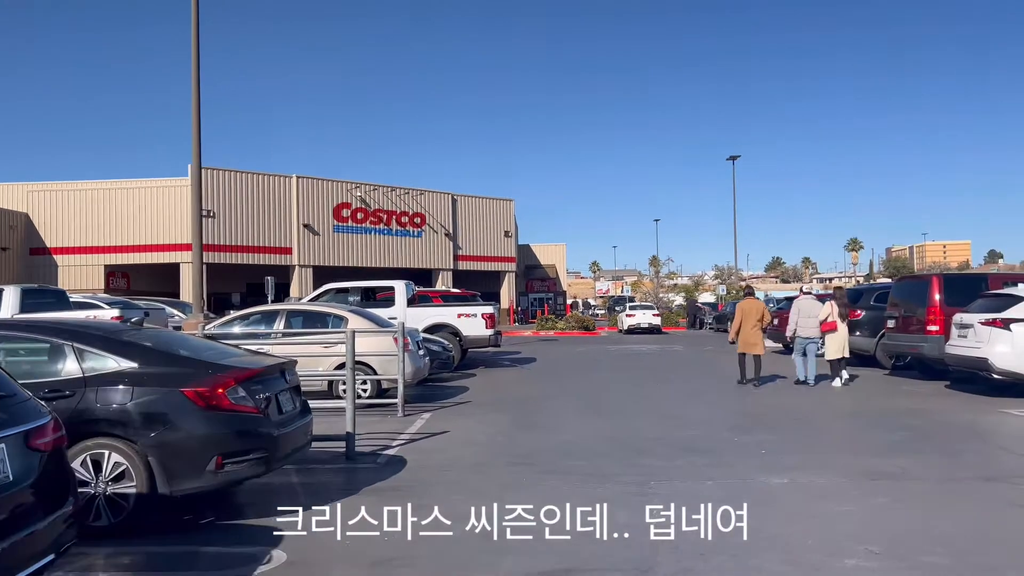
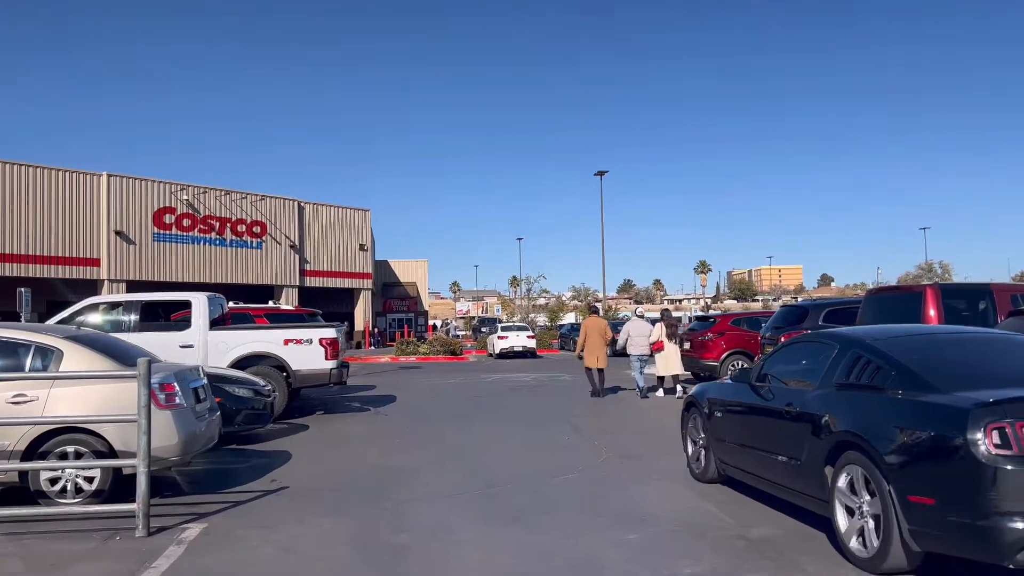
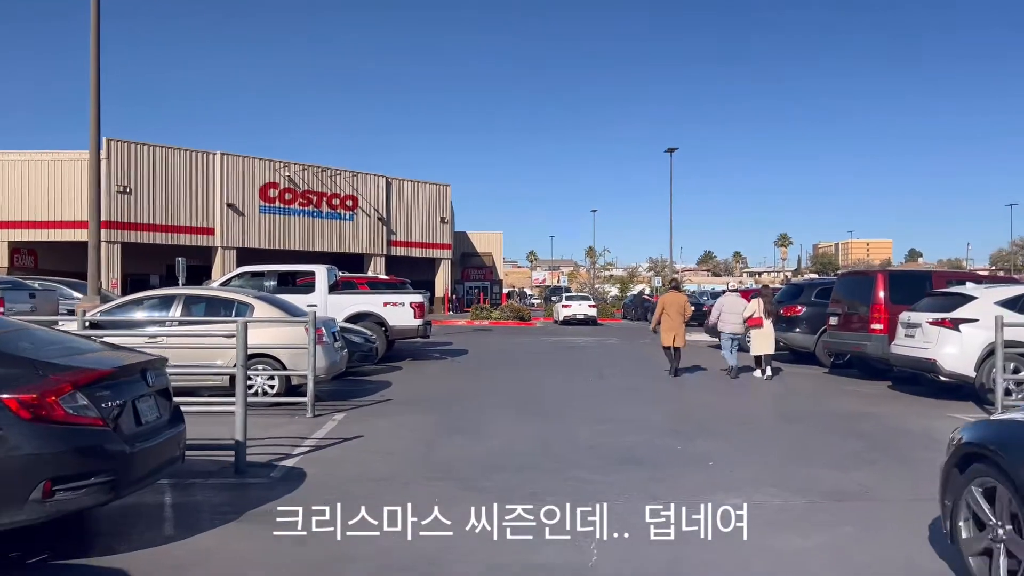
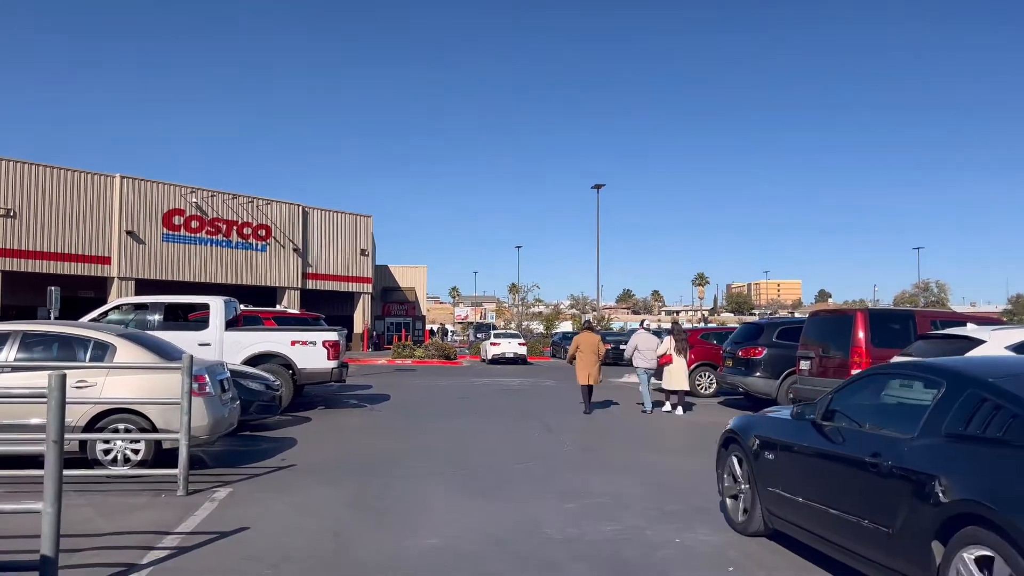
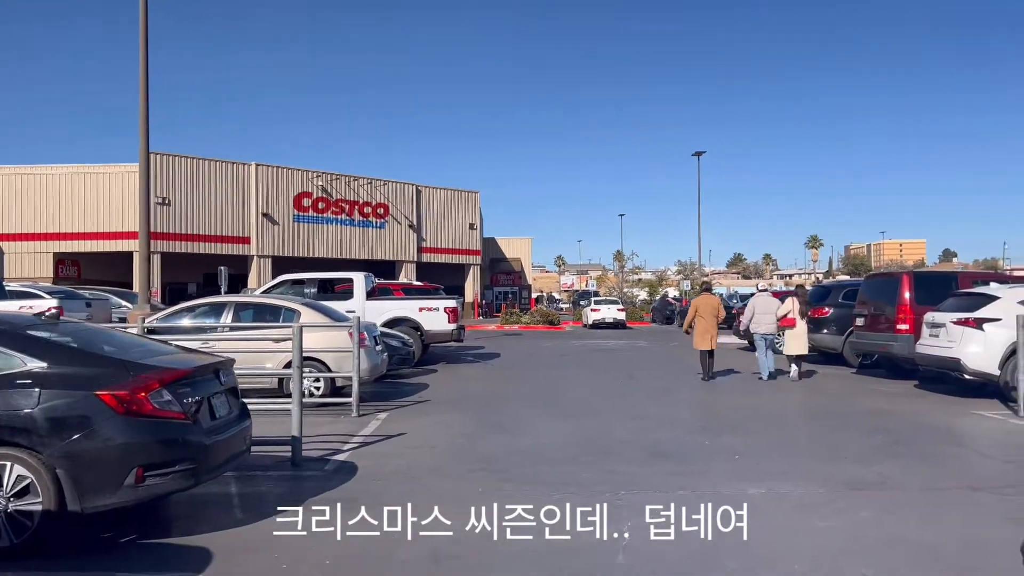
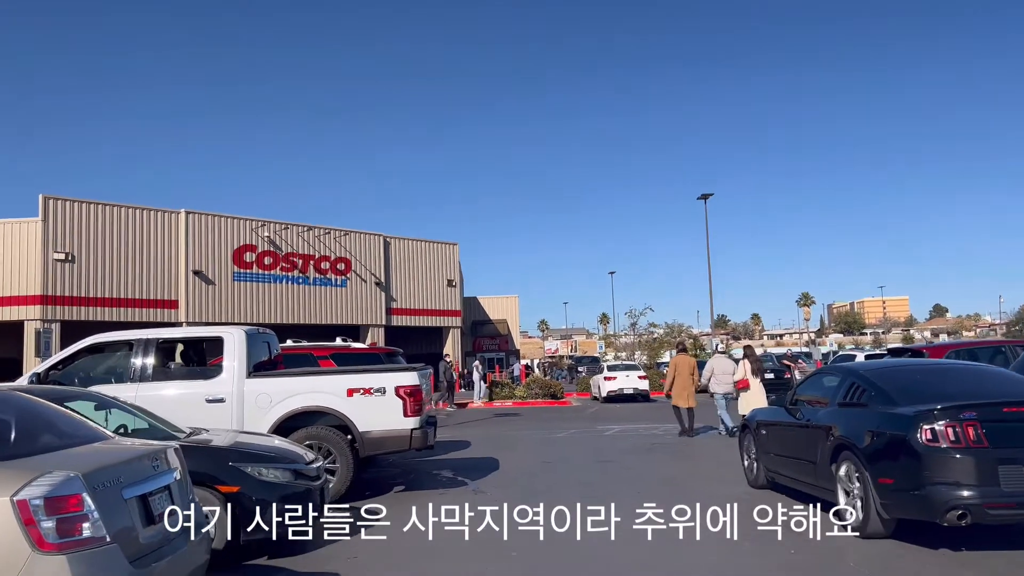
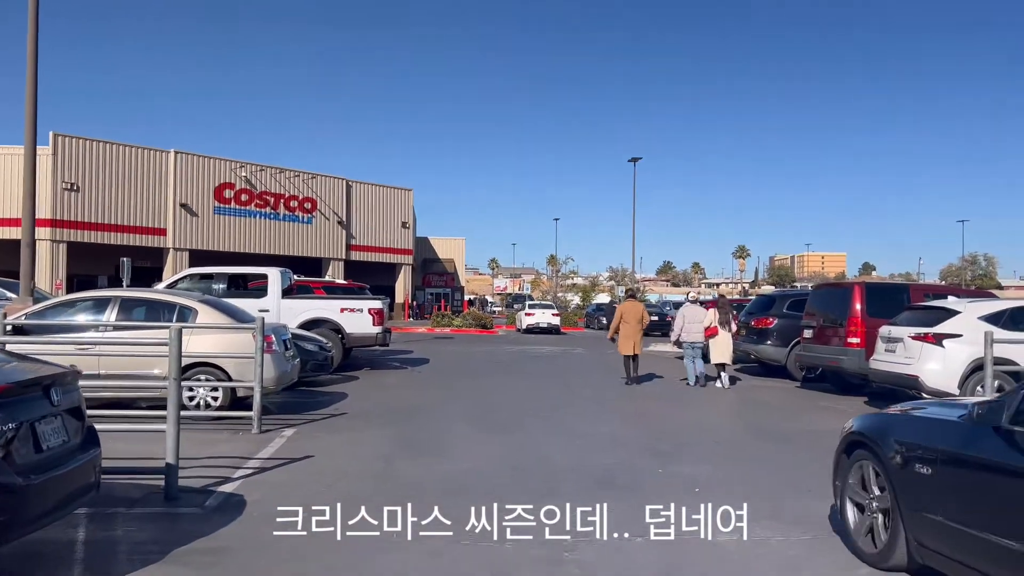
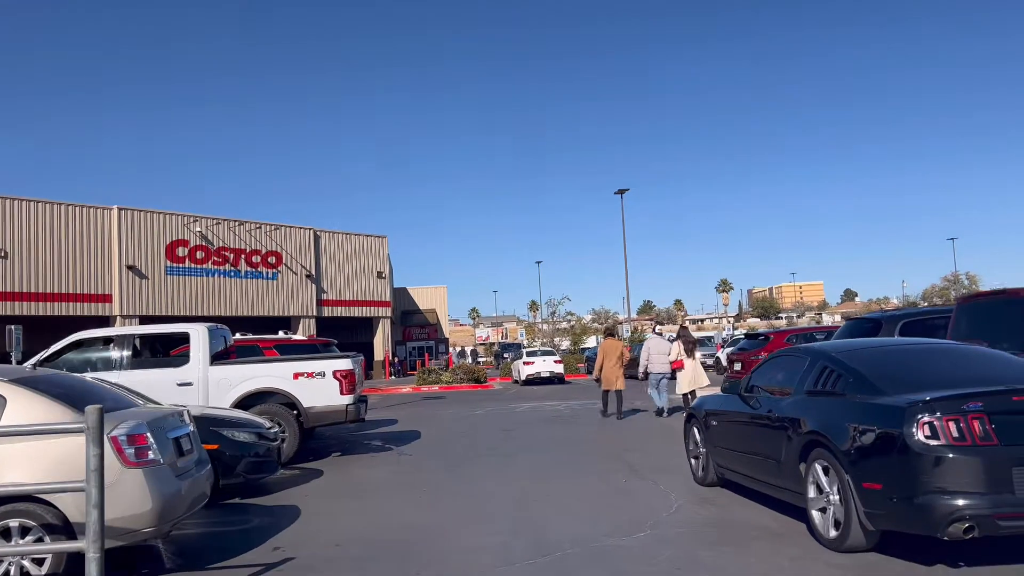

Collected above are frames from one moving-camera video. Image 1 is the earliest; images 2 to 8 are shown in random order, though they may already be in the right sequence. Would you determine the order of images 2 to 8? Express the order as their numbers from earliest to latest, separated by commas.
5, 3, 7, 4, 2, 8, 6
